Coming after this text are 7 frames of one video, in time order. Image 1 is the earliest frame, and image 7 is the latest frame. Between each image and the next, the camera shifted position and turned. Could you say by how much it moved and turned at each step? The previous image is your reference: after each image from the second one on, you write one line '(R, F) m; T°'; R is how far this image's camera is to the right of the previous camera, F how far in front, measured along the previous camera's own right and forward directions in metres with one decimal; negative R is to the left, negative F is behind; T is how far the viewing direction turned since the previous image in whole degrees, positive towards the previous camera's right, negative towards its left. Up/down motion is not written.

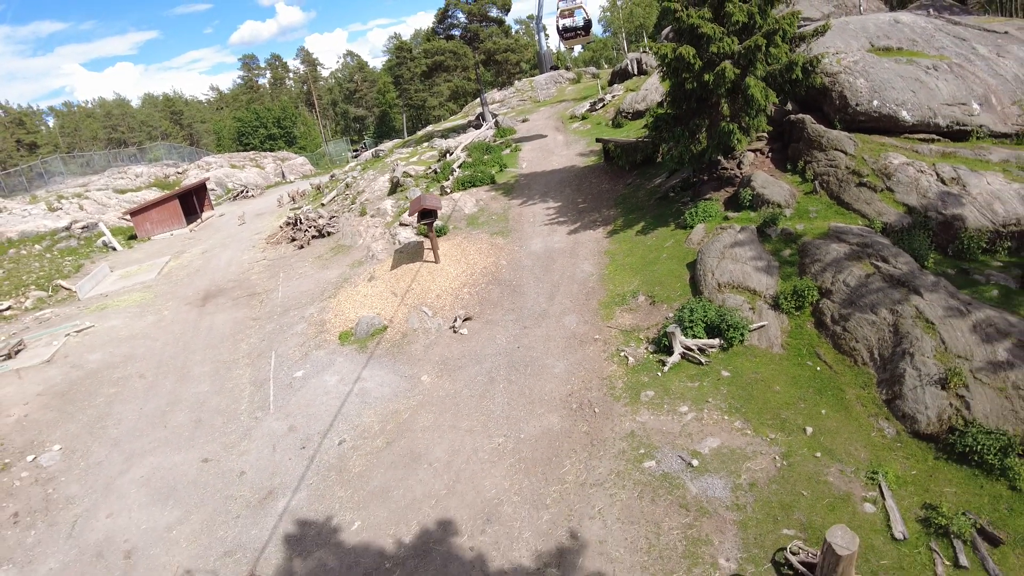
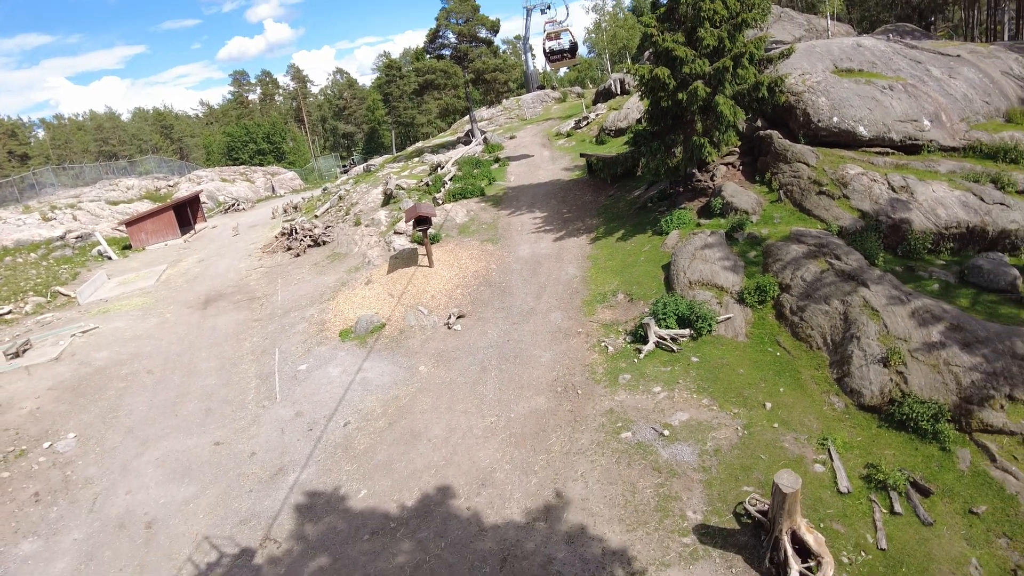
(-0.1, -1.1) m; +1°
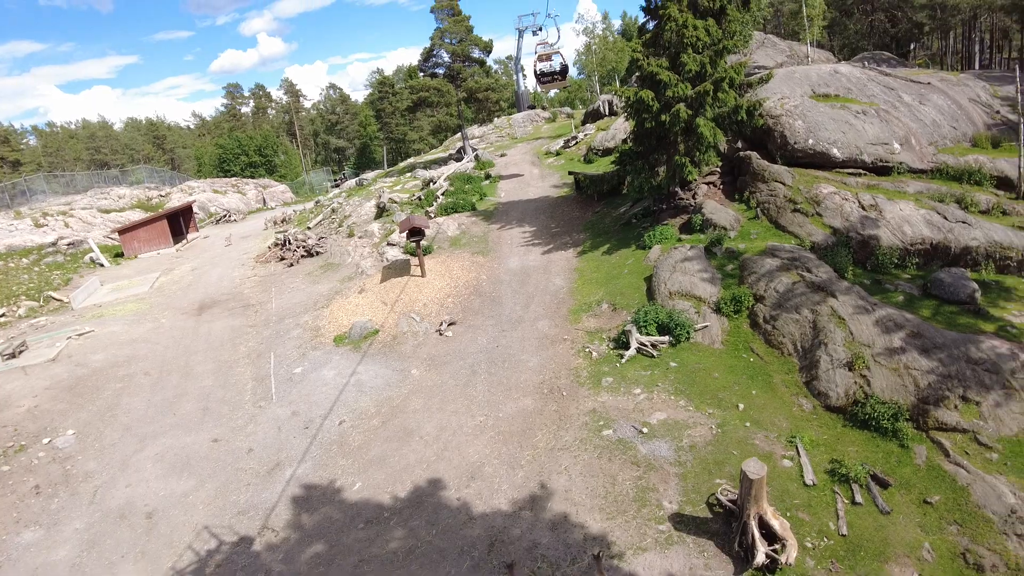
(0.0, -0.7) m; +1°
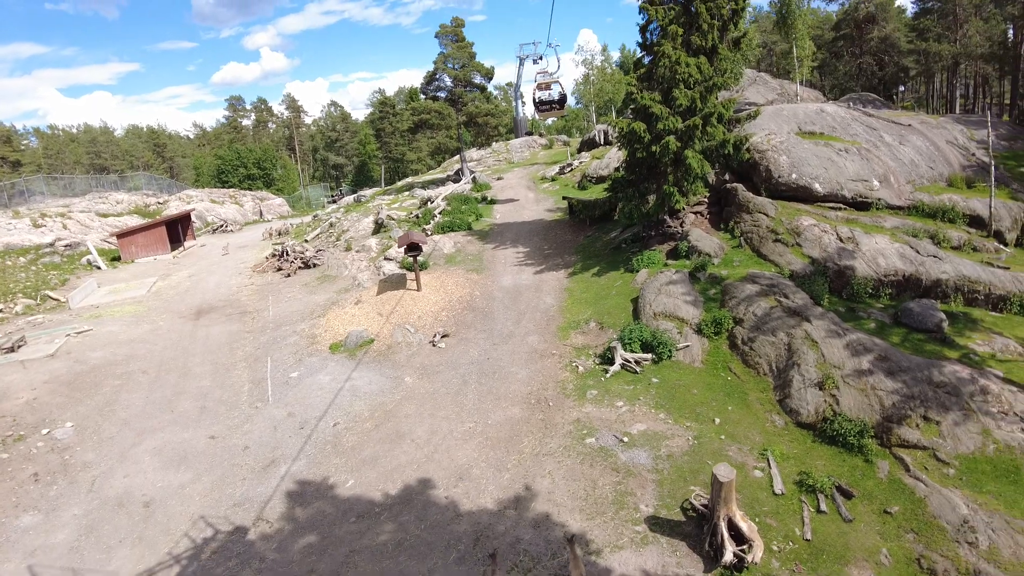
(-0.1, -0.7) m; +1°
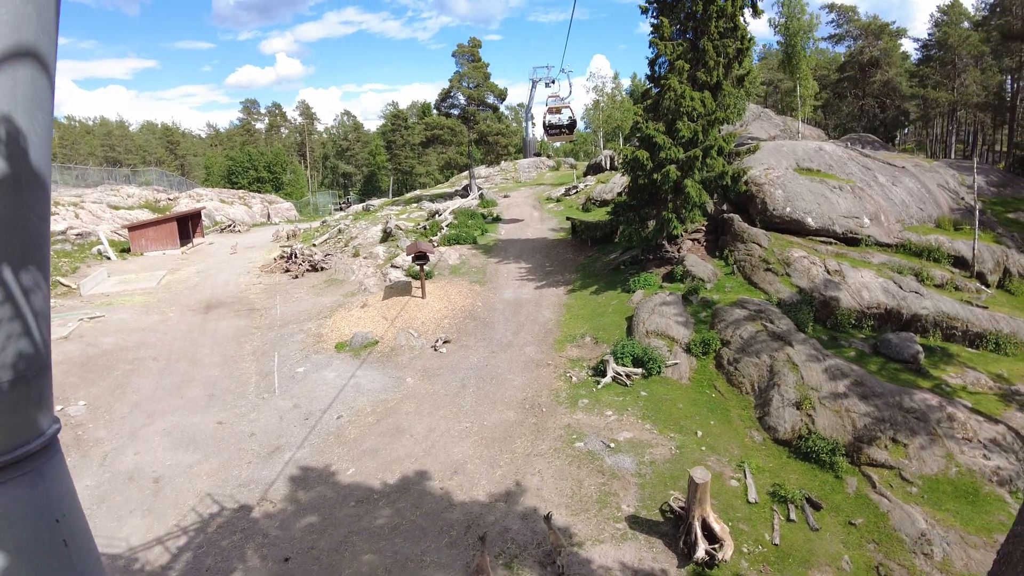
(0.0, -0.8) m; 0°
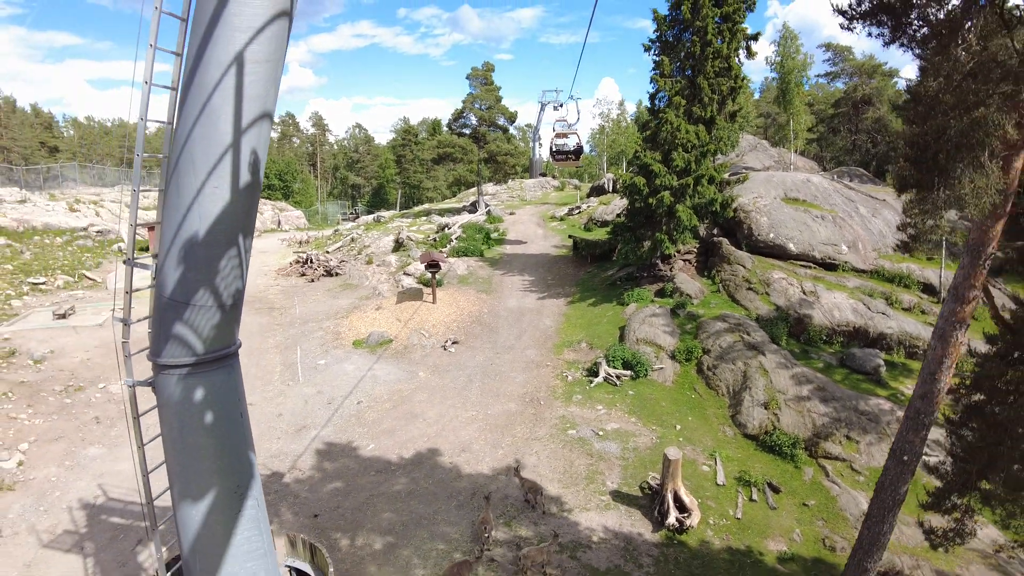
(-0.1, -1.7) m; 0°
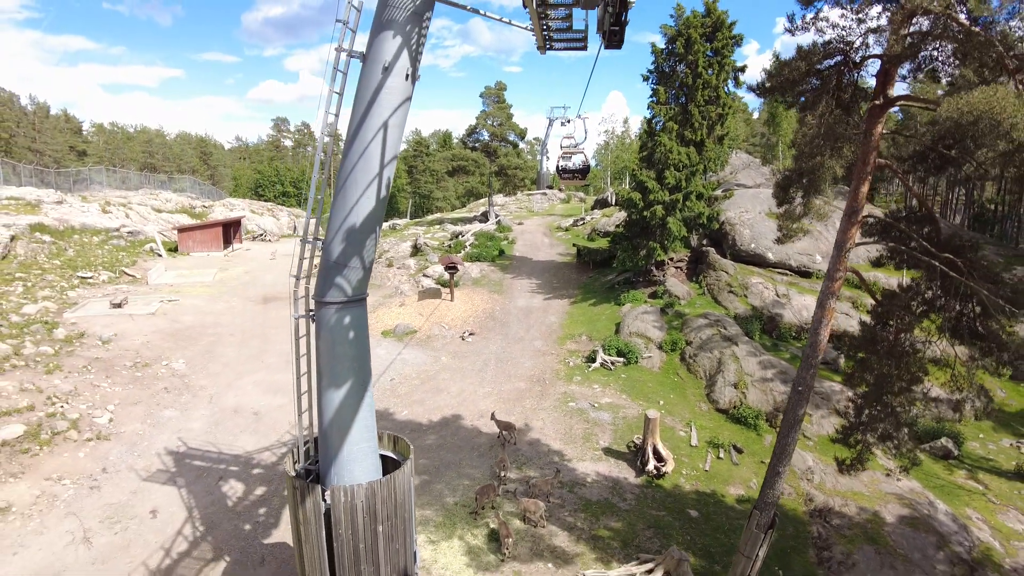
(-0.3, -2.8) m; 0°
